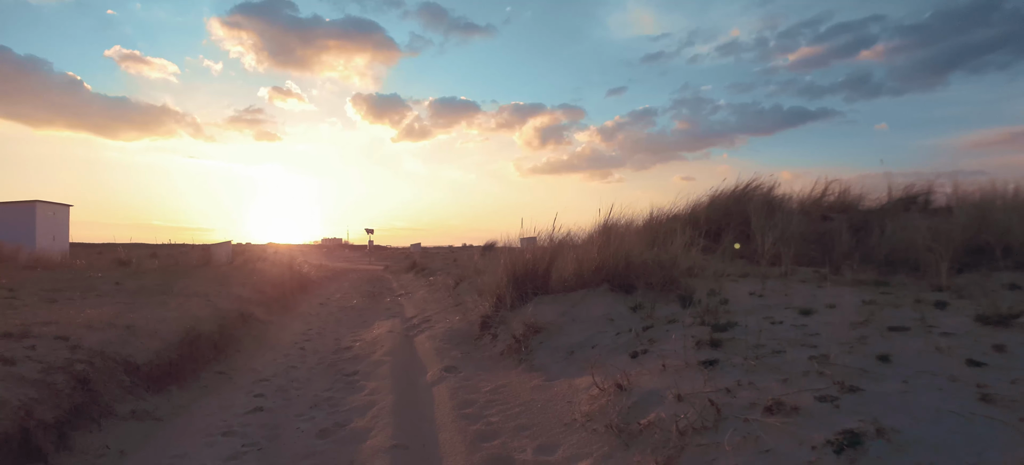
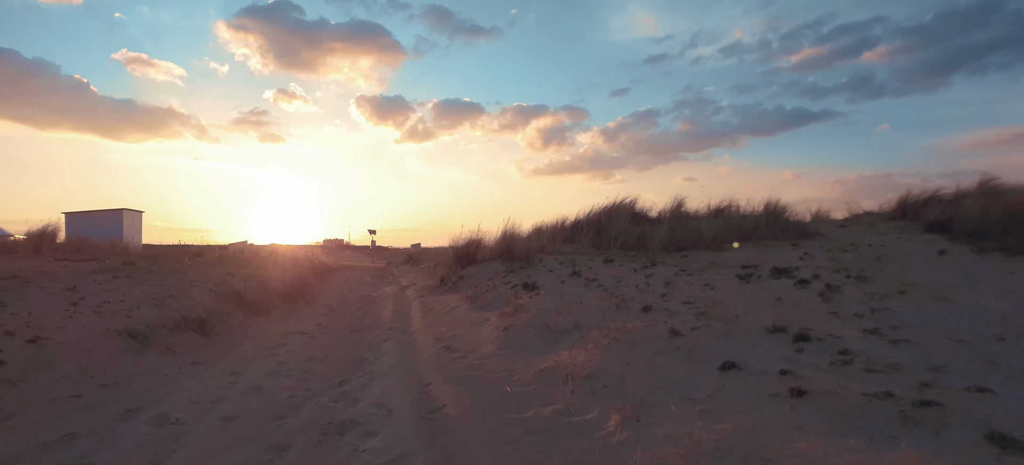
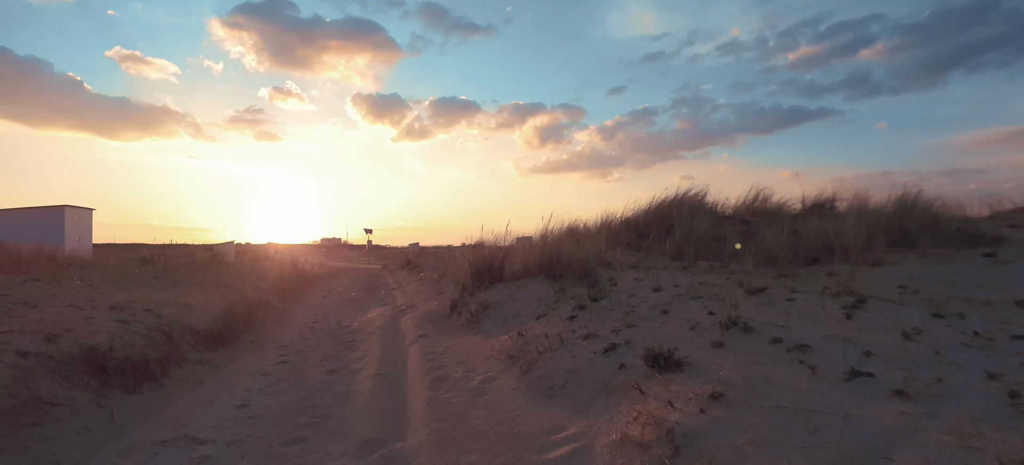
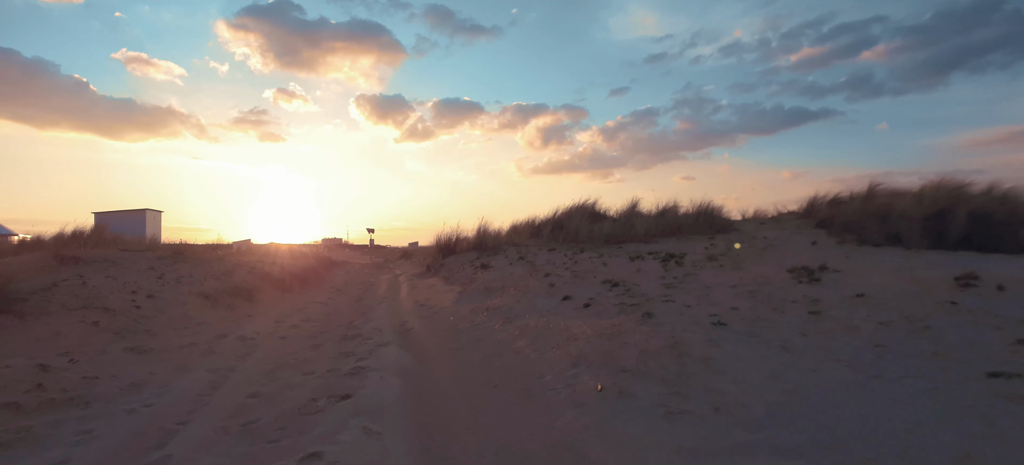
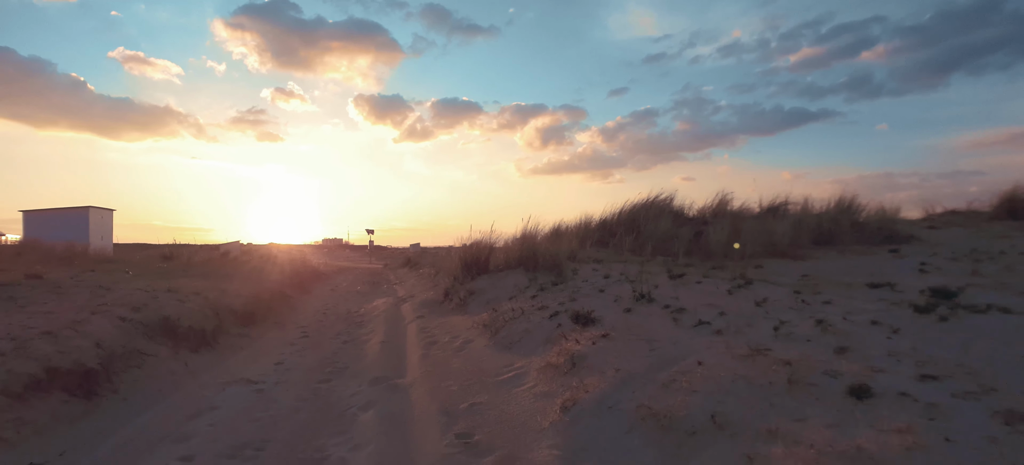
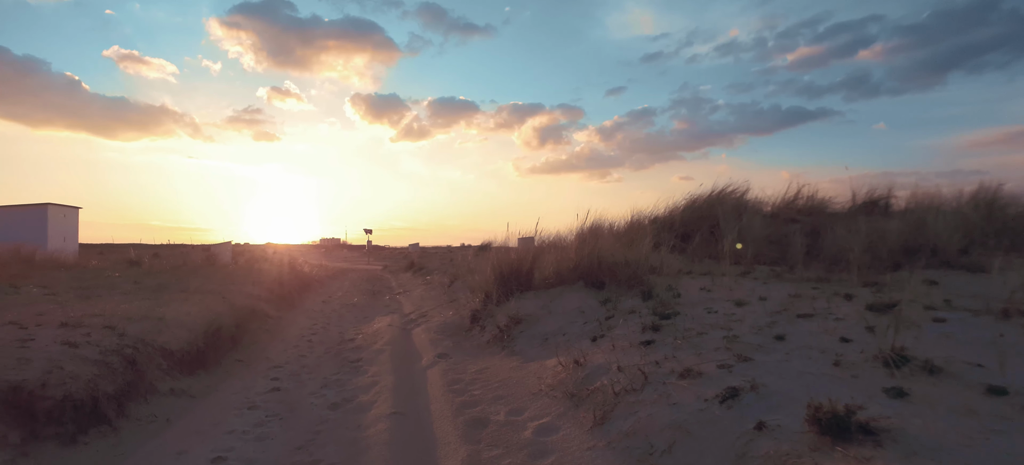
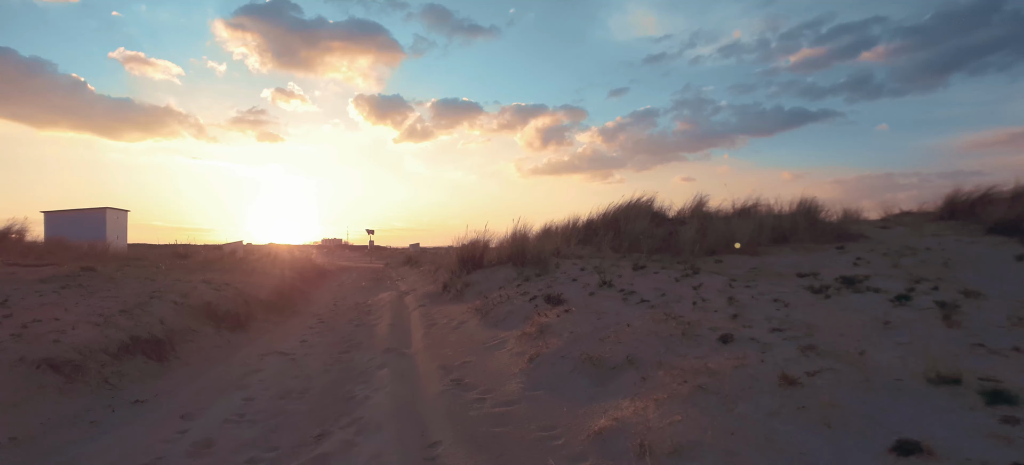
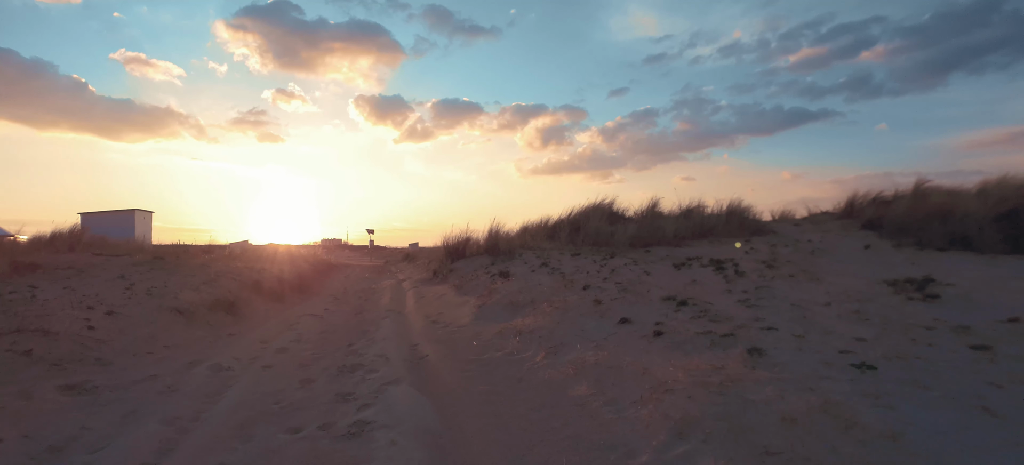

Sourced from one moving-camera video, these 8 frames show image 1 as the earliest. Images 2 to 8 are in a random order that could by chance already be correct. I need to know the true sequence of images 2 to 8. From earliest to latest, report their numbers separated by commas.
6, 3, 5, 7, 2, 8, 4
